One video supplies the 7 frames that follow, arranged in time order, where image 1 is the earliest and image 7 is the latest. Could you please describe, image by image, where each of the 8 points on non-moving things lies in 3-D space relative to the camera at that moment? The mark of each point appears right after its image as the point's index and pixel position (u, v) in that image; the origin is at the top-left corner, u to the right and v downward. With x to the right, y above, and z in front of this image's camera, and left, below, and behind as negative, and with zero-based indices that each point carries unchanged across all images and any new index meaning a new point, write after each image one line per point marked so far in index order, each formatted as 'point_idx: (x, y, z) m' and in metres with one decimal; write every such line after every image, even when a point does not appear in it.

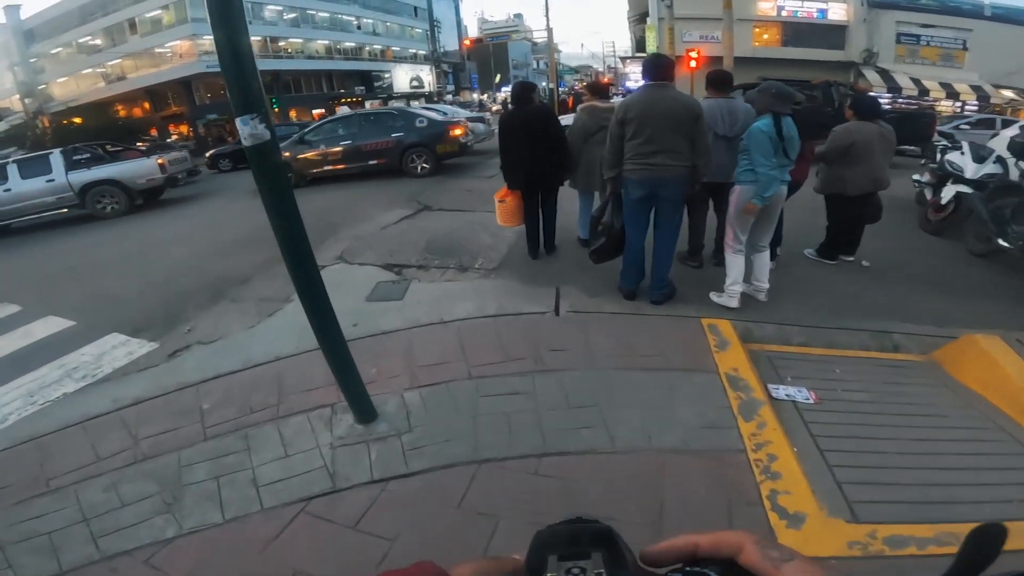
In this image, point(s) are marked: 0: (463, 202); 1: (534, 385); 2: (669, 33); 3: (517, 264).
0: (-0.7, +1.3, +9.0) m
1: (+0.1, -0.7, +4.2) m
2: (+5.1, +8.3, +19.4) m
3: (0.0, +0.3, +5.9) m
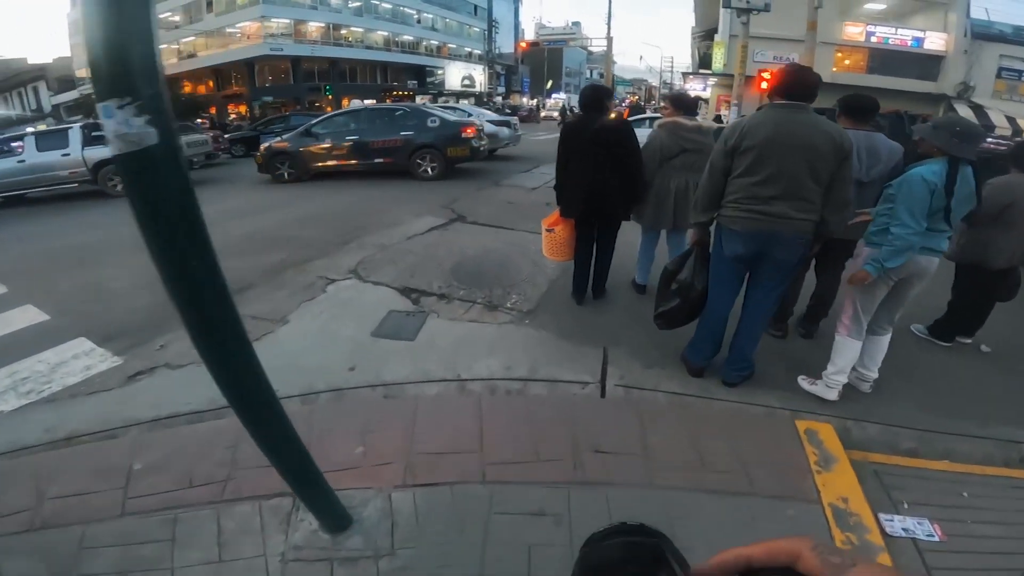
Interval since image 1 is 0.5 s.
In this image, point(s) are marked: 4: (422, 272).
0: (-0.2, +1.0, +7.9) m
1: (+0.3, -1.1, +3.0) m
2: (+6.9, +7.2, +18.0) m
3: (+0.4, -0.1, +4.8) m
4: (-0.9, +0.1, +5.4) m
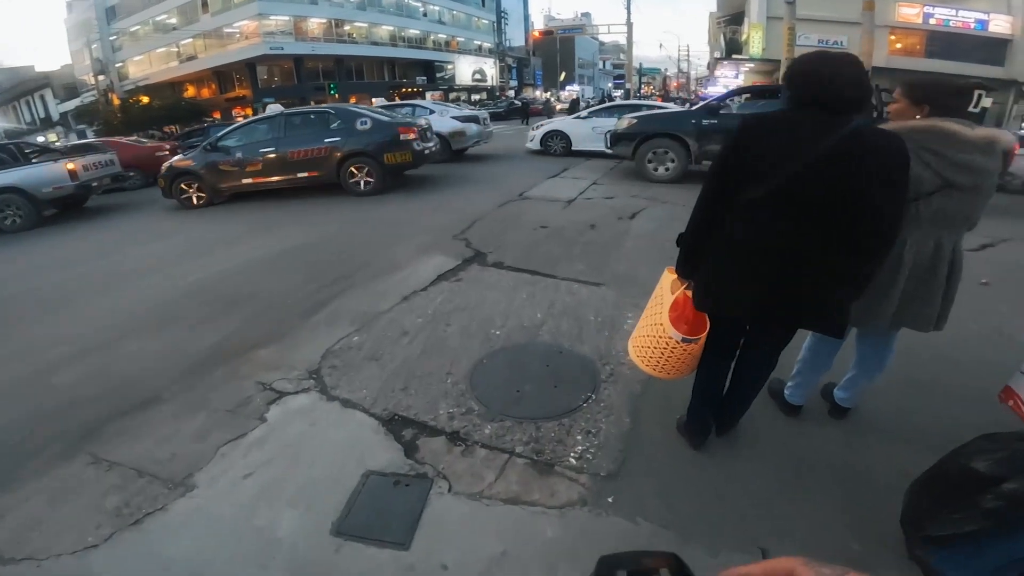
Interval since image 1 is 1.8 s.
0: (+0.2, +0.3, +5.8) m
1: (+0.6, -1.7, +1.0) m
2: (+7.3, +6.8, +15.8) m
3: (+0.7, -0.8, +2.8) m
4: (-0.6, -0.6, +3.4) m
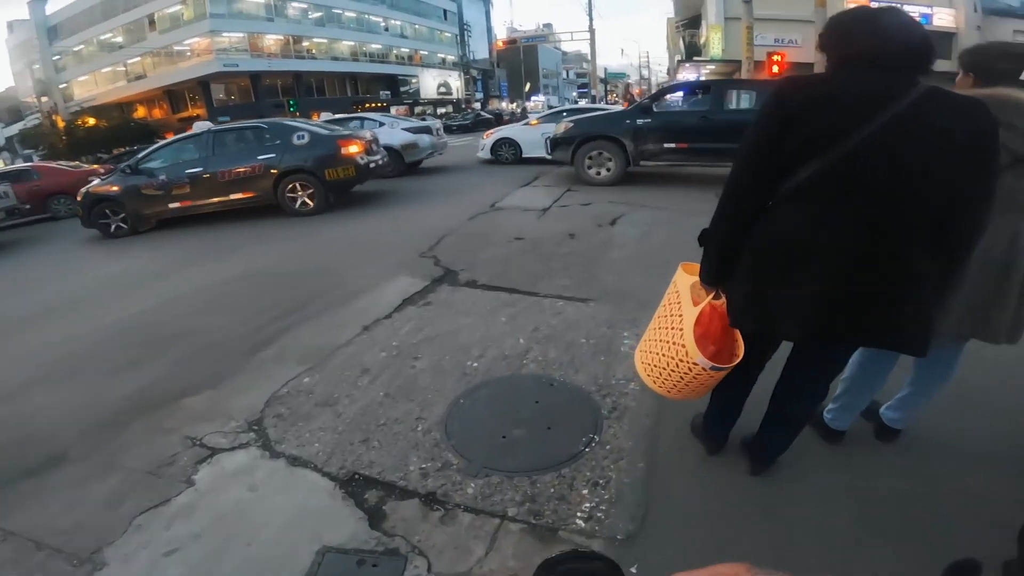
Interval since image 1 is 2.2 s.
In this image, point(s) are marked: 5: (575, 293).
0: (0.0, +0.2, +5.3) m
1: (+0.7, -1.7, +0.5) m
2: (+6.3, +6.7, +15.8) m
3: (+0.6, -0.8, +2.3) m
4: (-0.6, -0.7, +2.9) m
5: (+0.5, -0.1, +4.5) m
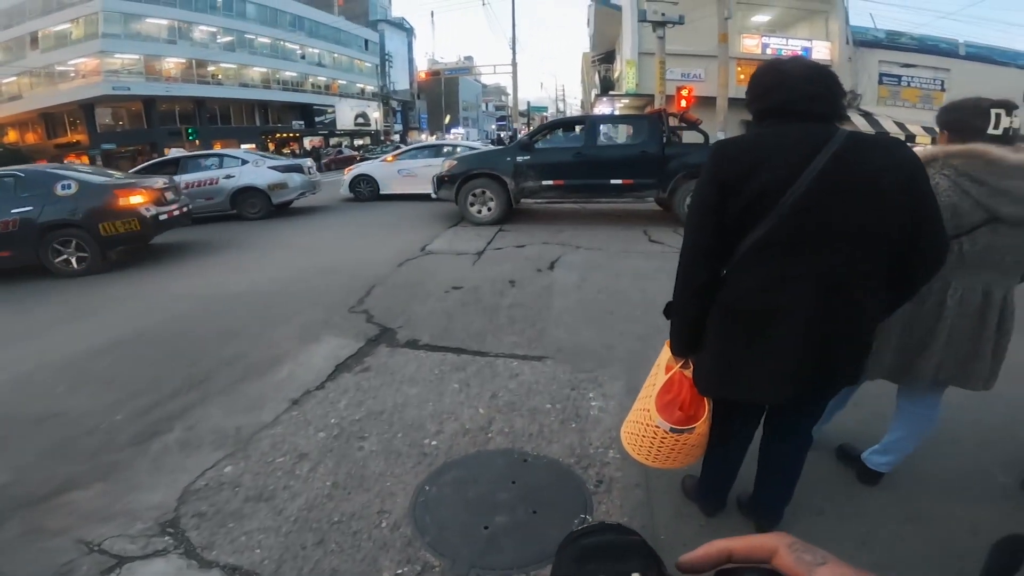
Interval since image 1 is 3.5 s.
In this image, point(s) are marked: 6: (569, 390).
0: (-0.5, -0.2, +5.1) m
1: (+0.9, -1.9, +0.3) m
2: (+4.1, +6.0, +16.5) m
3: (+0.6, -1.1, +2.1) m
4: (-0.7, -1.0, +2.5) m
5: (+0.1, -0.4, +4.2) m
6: (+0.3, -0.6, +3.6) m
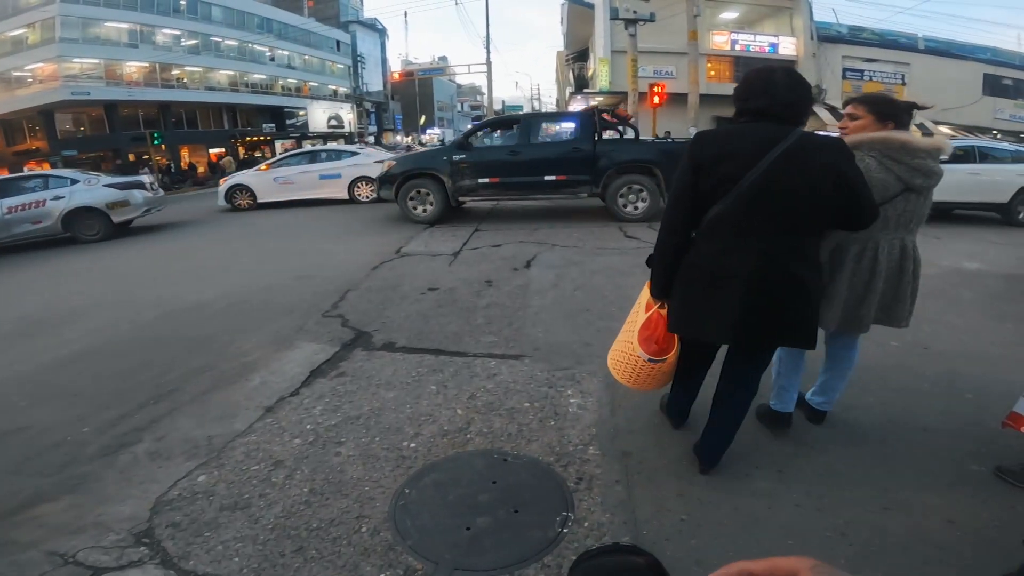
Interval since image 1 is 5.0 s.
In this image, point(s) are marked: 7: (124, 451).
0: (-0.7, -0.2, +5.0) m
1: (+1.0, -1.8, +0.3) m
2: (+3.3, +6.1, +16.7) m
3: (+0.6, -1.0, +2.1) m
4: (-0.8, -1.0, +2.4) m
5: (0.0, -0.4, +4.2) m
6: (+0.2, -0.6, +3.6) m
7: (-2.0, -0.8, +3.2) m
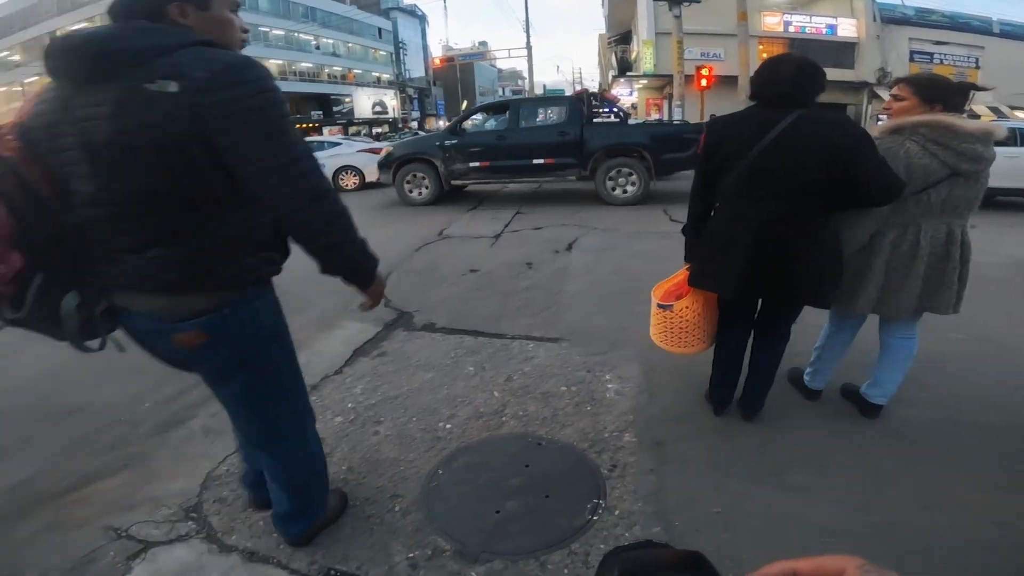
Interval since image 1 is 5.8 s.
0: (-0.4, -0.1, +5.1) m
1: (+0.9, -1.8, +0.2) m
2: (+4.5, +6.4, +16.2) m
3: (+0.7, -1.0, +2.1) m
4: (-0.7, -0.9, +2.5) m
5: (+0.2, -0.3, +4.2) m
6: (+0.4, -0.5, +3.6) m
7: (-1.8, -0.8, +3.3) m
